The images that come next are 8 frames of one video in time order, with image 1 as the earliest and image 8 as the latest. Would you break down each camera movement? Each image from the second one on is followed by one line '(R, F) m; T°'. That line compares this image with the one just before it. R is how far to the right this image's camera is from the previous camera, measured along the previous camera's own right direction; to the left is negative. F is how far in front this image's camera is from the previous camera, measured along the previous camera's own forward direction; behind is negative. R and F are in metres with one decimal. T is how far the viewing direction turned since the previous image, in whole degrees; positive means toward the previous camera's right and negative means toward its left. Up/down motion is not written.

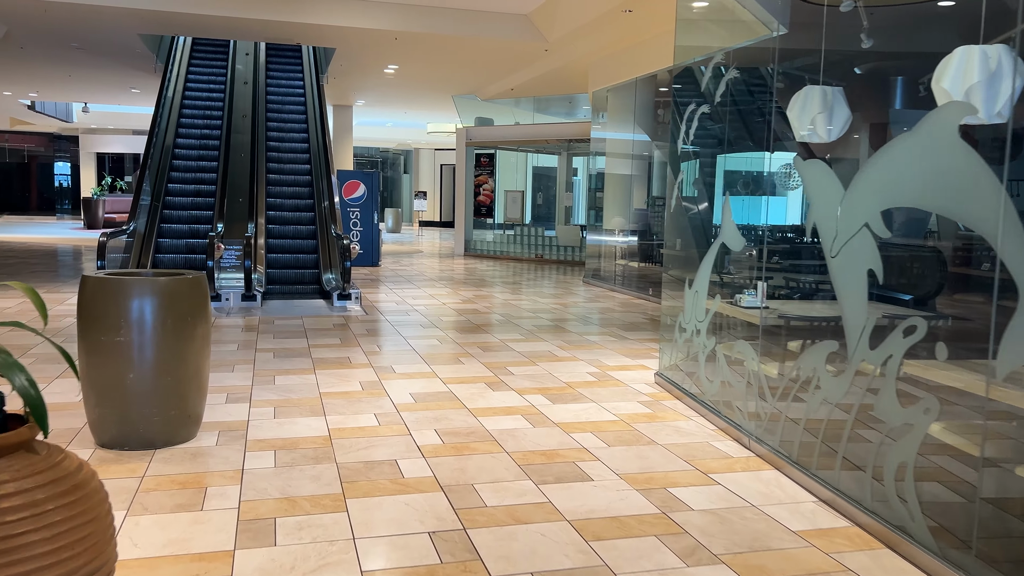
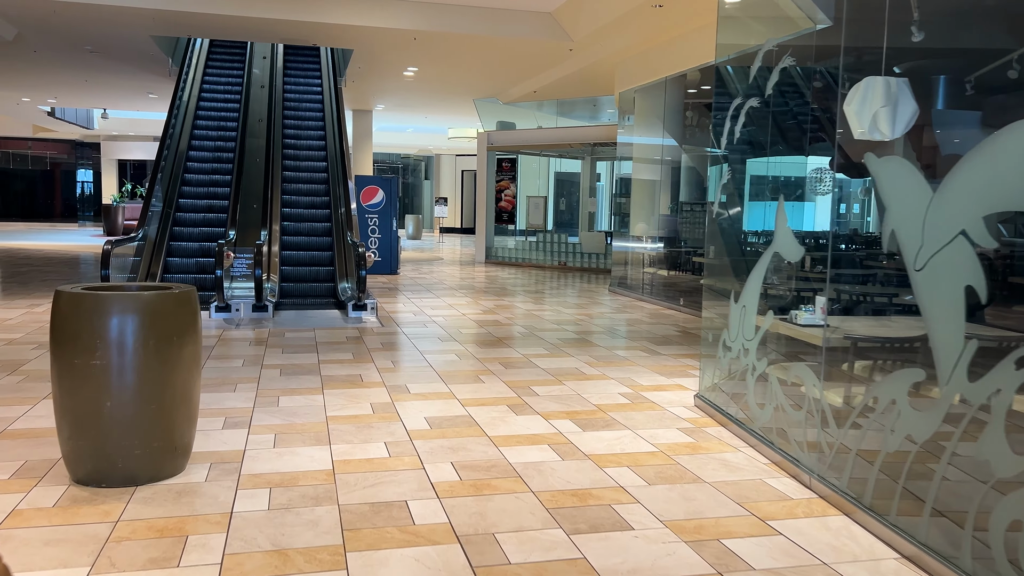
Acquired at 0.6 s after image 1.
(0.0, +0.4) m; -2°
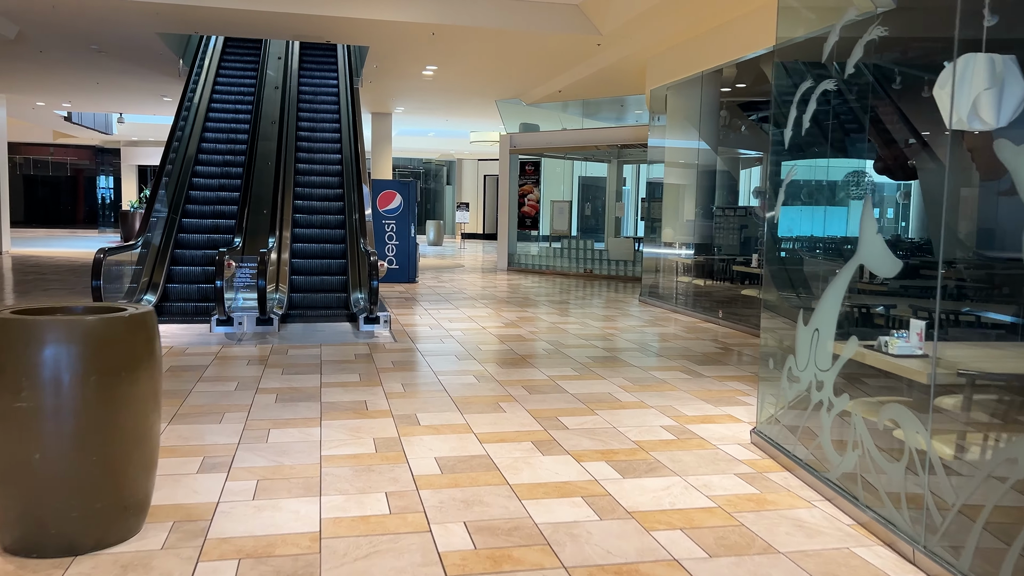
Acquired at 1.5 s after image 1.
(0.0, +0.6) m; -2°
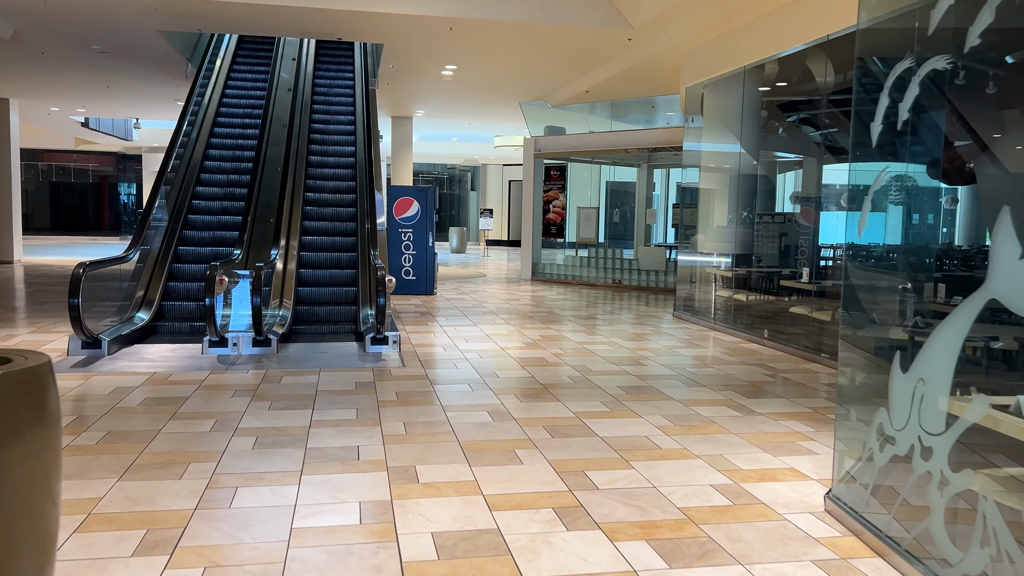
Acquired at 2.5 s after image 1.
(0.0, +0.6) m; -2°
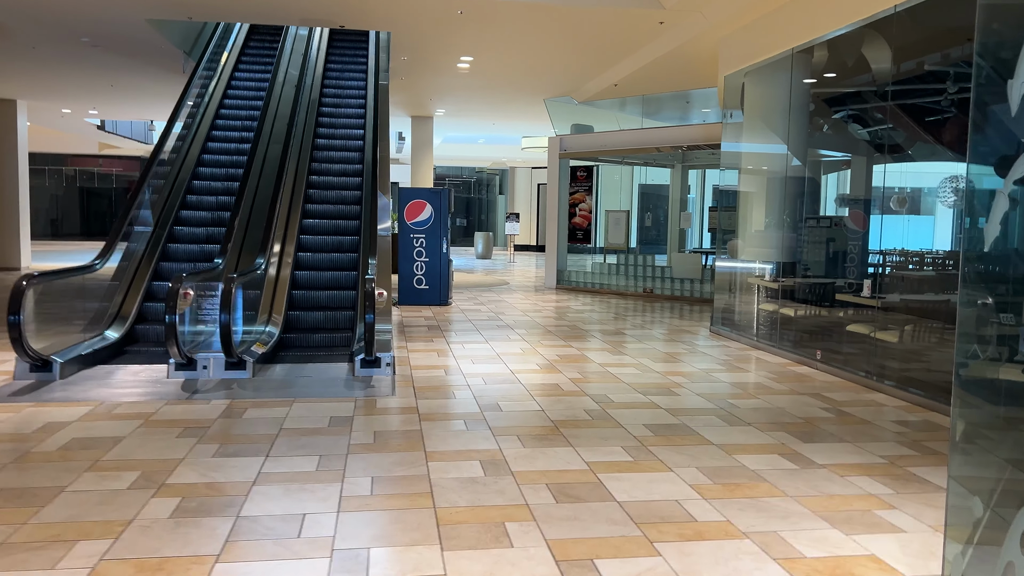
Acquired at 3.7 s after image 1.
(+0.2, +0.8) m; -2°
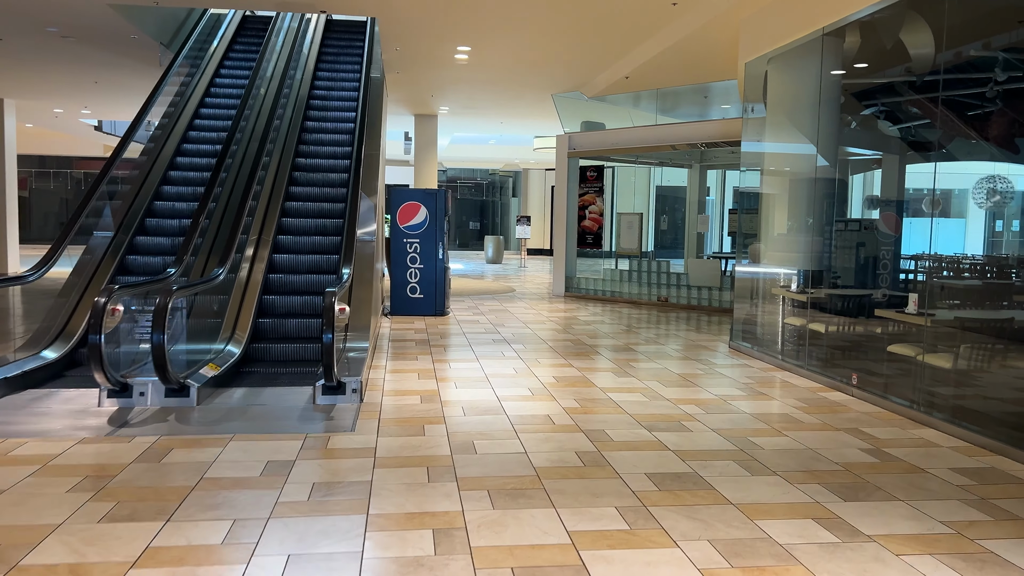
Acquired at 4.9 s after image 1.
(+0.2, +0.7) m; -1°
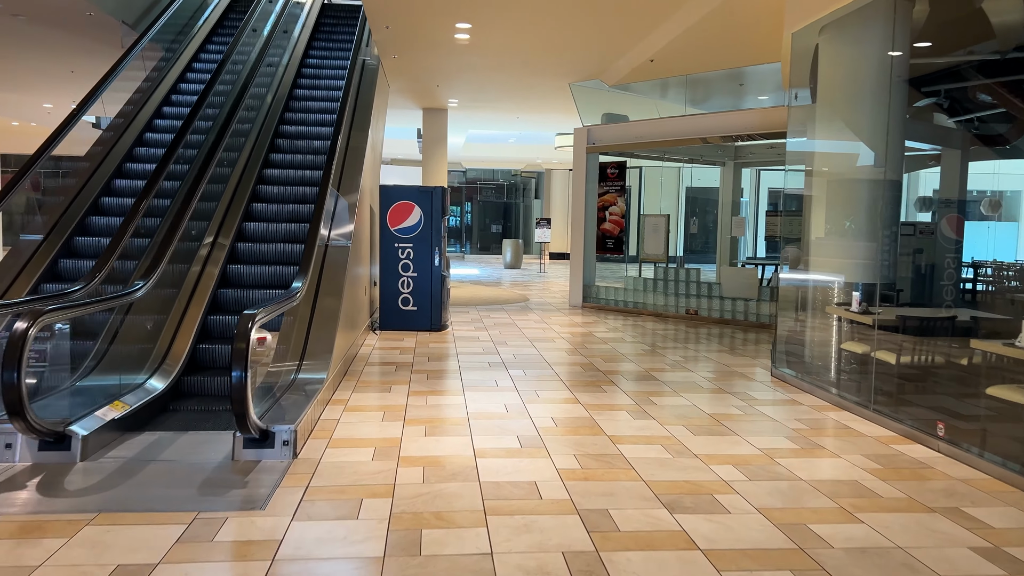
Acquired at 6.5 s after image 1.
(+0.2, +1.1) m; -2°
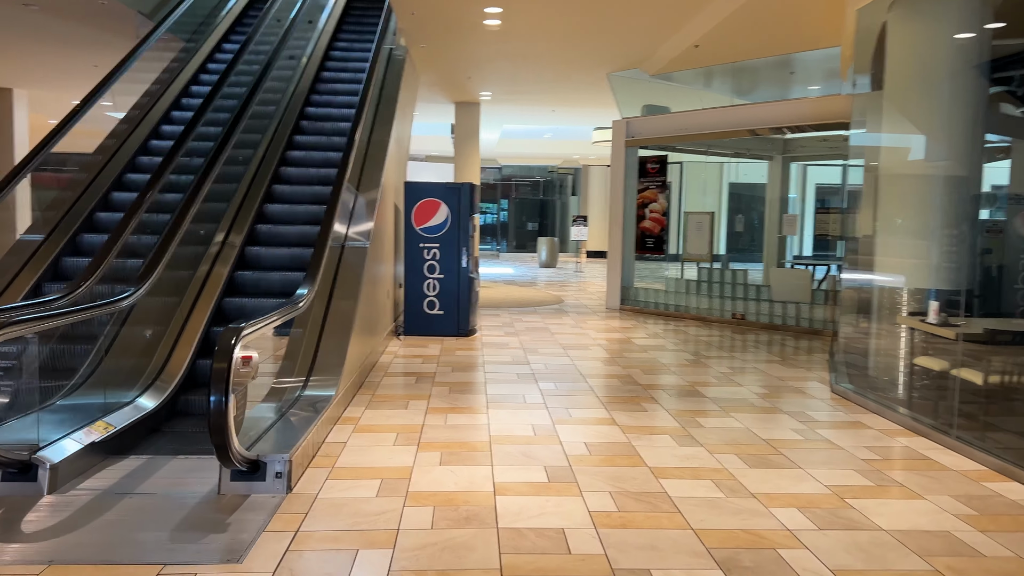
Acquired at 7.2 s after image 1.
(0.0, +0.5) m; -3°
